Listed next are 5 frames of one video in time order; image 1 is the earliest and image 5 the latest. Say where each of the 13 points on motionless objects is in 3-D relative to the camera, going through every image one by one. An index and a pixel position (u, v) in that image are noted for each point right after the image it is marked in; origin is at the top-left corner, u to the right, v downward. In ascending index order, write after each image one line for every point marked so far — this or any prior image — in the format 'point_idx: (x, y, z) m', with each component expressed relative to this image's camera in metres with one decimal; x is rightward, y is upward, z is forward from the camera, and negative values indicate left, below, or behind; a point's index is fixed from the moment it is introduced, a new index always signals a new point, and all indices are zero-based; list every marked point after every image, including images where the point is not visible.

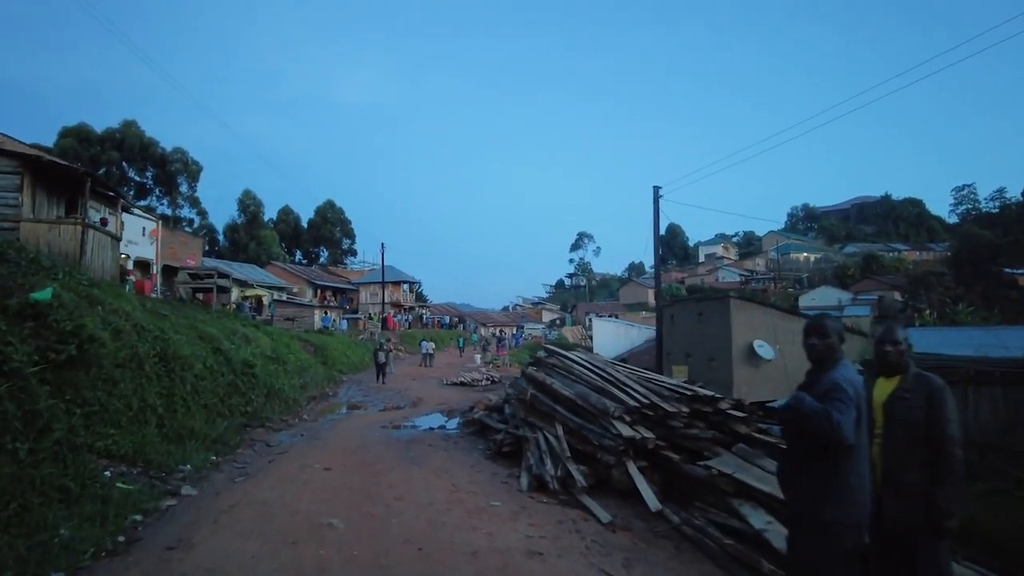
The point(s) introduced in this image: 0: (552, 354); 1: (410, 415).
0: (+0.7, -1.2, +11.2) m
1: (-2.6, -3.2, +16.4) m
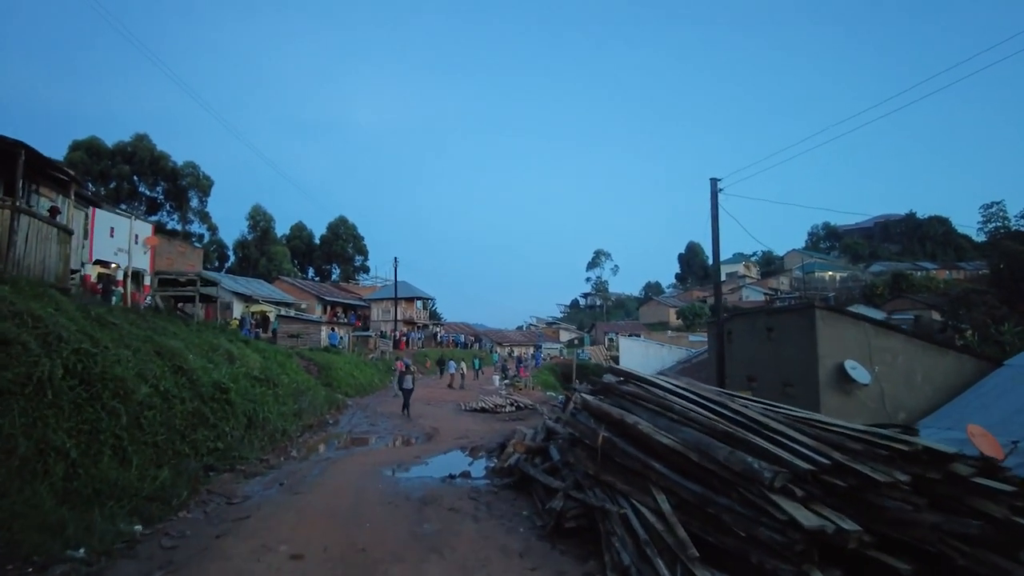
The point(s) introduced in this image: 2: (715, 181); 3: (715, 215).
0: (+1.4, -1.1, +7.9) m
1: (-1.8, -3.3, +13.1) m
2: (+6.0, +3.1, +19.0) m
3: (+6.0, +2.1, +19.0) m
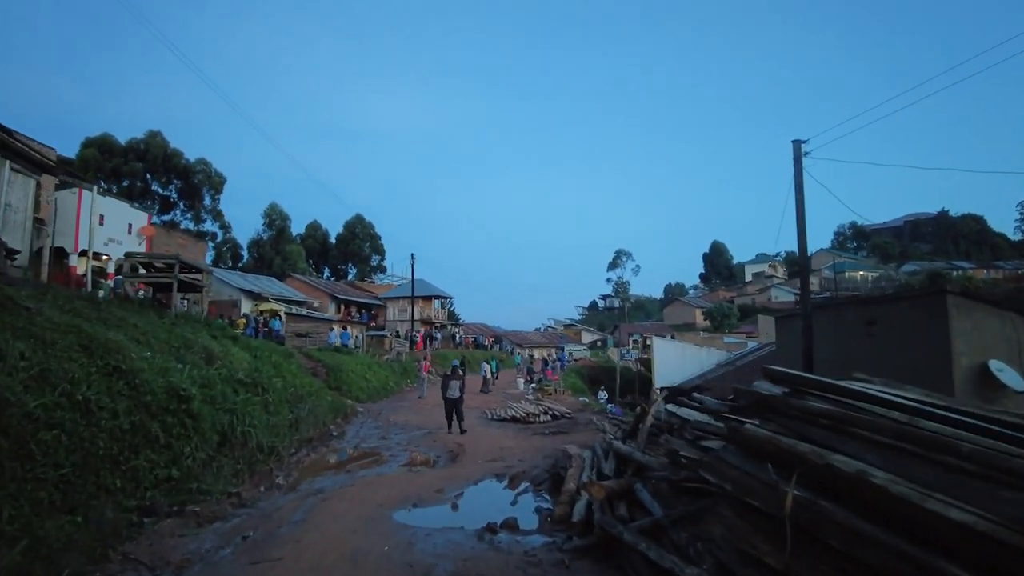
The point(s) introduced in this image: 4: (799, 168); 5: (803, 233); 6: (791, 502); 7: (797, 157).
0: (+2.1, -0.7, +4.7) m
1: (-0.9, -2.9, +9.9) m
2: (+6.9, +3.5, +15.6) m
3: (+7.0, +2.5, +15.7) m
4: (+6.9, +2.8, +15.5) m
5: (+7.0, +1.3, +15.7) m
6: (+1.6, -1.2, +3.7) m
7: (+6.7, +3.1, +15.3) m
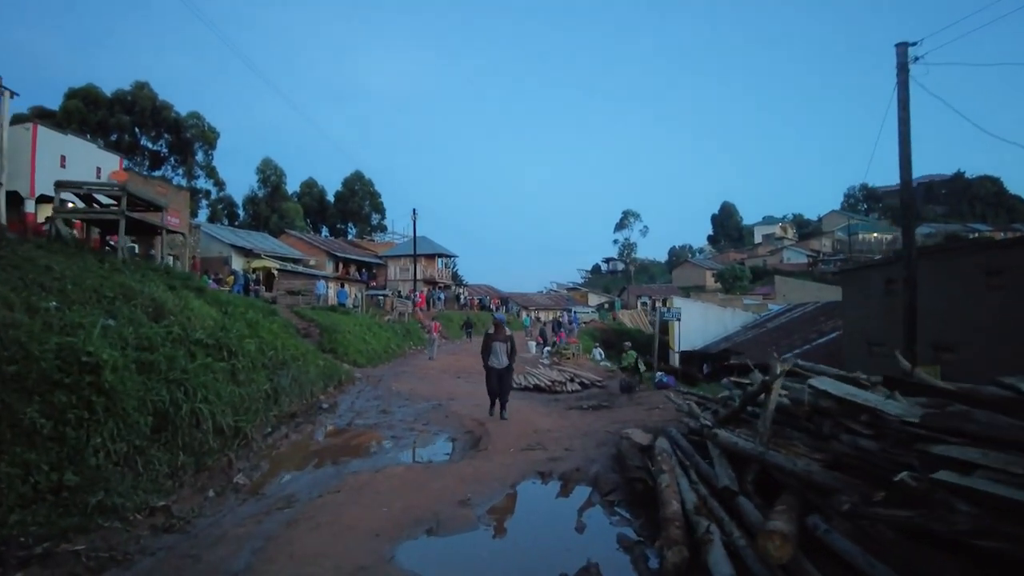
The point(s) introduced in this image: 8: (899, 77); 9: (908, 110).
0: (+2.6, -0.2, +1.6) m
1: (-0.4, -2.1, +7.0) m
2: (+7.5, +4.6, +12.3) m
3: (+7.6, +3.6, +12.4) m
4: (+7.5, +4.0, +12.2) m
5: (+7.6, +2.4, +12.5) m
6: (+2.2, -0.8, +0.7) m
7: (+7.3, +4.2, +12.0) m
8: (+7.3, +4.0, +12.2) m
9: (+7.7, +3.4, +12.5) m
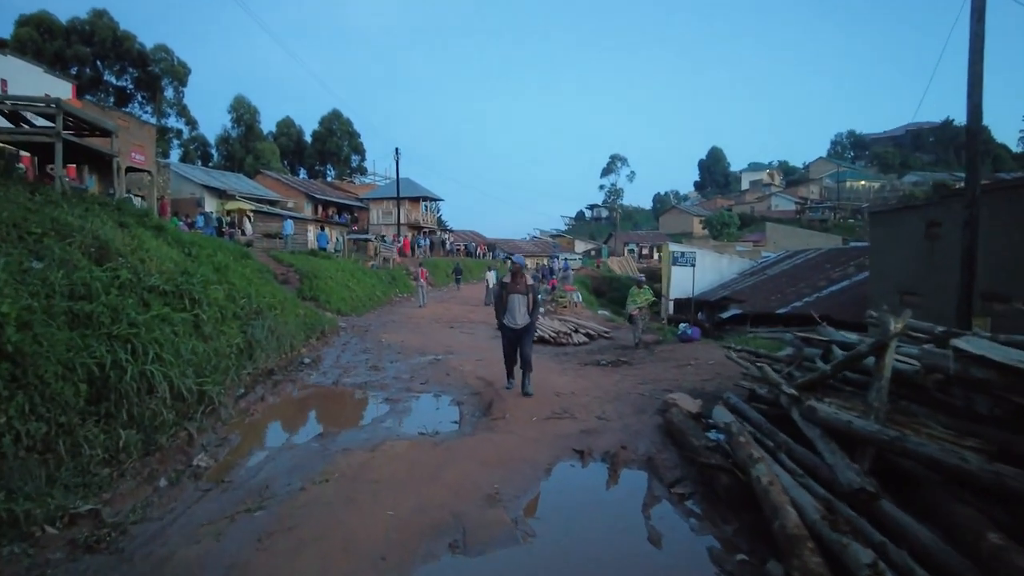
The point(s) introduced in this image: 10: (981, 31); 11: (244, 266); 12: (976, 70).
0: (+3.1, -0.1, +0.1) m
1: (-0.1, -1.5, +5.5) m
2: (+7.7, +5.6, +10.5) m
3: (+7.7, +4.6, +10.7) m
4: (+7.6, +4.9, +10.4) m
5: (+7.8, +3.4, +10.9) m
6: (+2.6, -0.7, -0.8) m
7: (+7.5, +5.1, +10.3) m
8: (+7.5, +5.0, +10.4) m
9: (+7.8, +4.4, +10.8) m
10: (+7.7, +4.3, +10.7) m
11: (-5.8, +0.5, +14.0) m
12: (+7.6, +3.6, +10.7) m
